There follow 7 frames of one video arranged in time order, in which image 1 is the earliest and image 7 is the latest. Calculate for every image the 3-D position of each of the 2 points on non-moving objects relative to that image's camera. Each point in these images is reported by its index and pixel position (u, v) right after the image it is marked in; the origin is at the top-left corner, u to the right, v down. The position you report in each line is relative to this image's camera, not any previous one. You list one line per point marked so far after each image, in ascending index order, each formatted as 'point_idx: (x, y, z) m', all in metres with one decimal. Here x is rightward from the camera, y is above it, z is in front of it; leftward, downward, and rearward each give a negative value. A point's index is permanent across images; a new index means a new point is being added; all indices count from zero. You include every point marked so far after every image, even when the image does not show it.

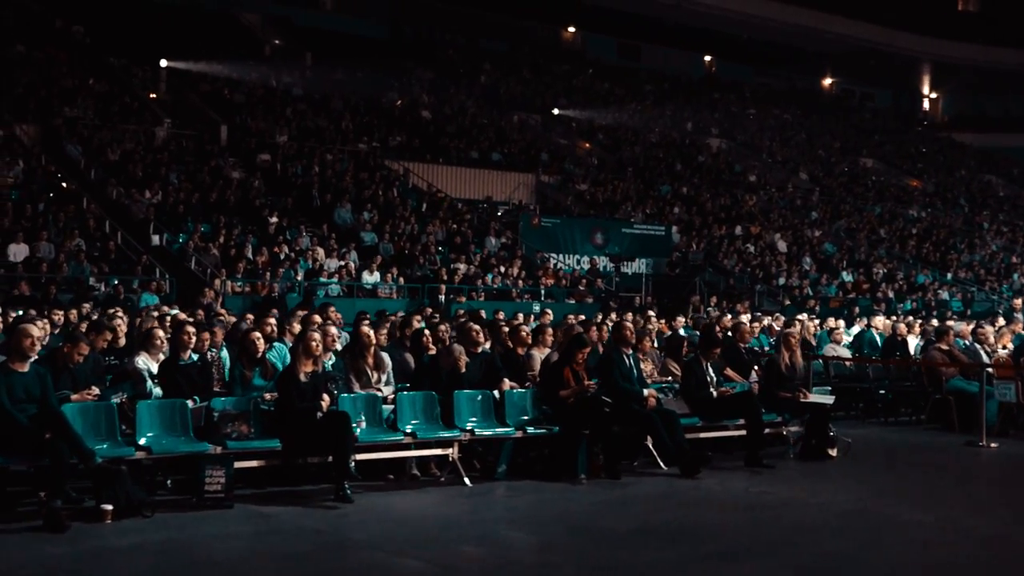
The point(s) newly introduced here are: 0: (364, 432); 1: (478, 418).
0: (-0.9, -0.8, +7.3) m
1: (-0.2, -0.8, +7.9) m
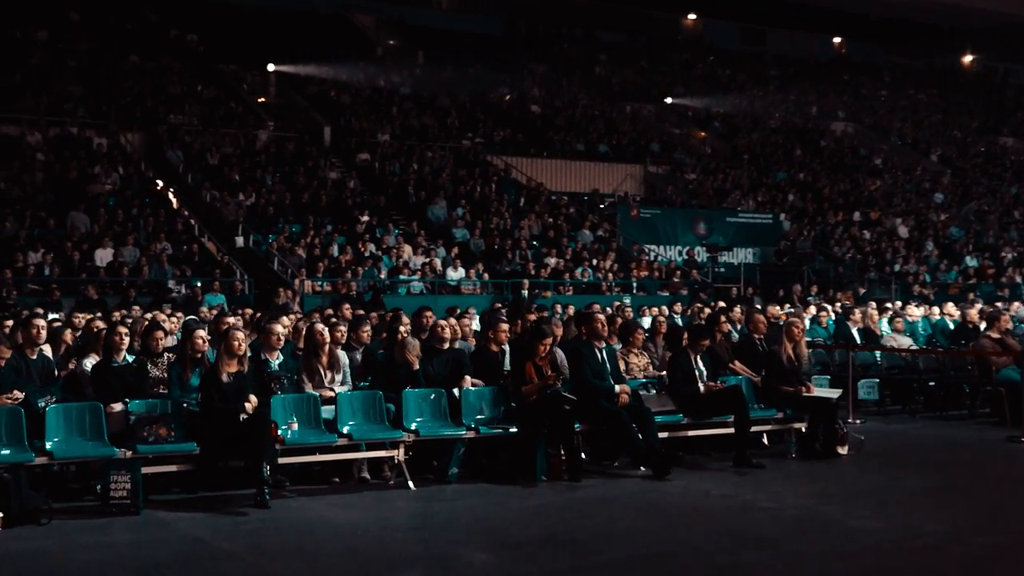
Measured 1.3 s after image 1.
0: (-1.2, -0.8, +7.0) m
1: (-0.5, -0.8, +7.5) m
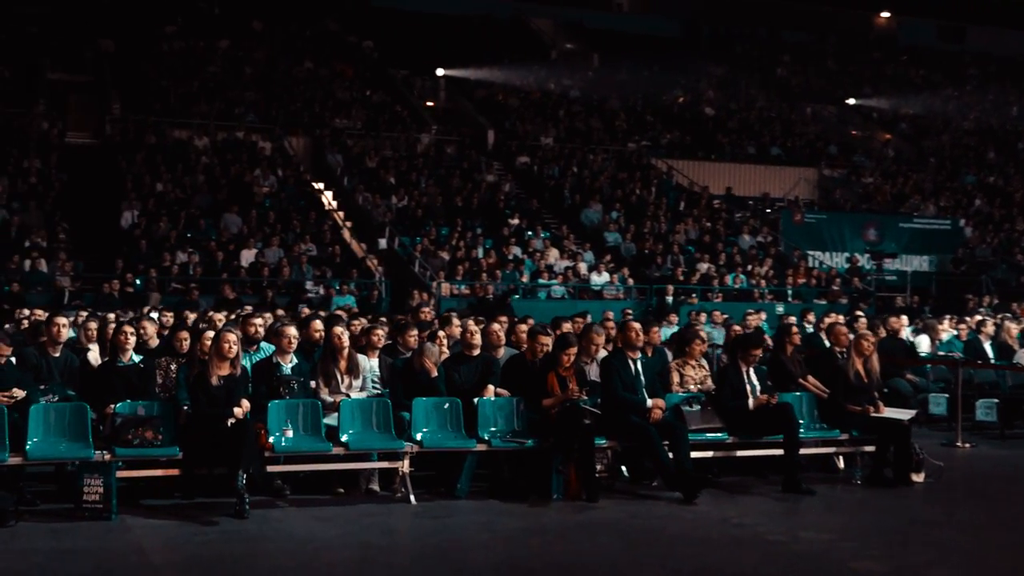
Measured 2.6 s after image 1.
0: (-1.2, -0.8, +6.7) m
1: (-0.4, -0.8, +7.1) m
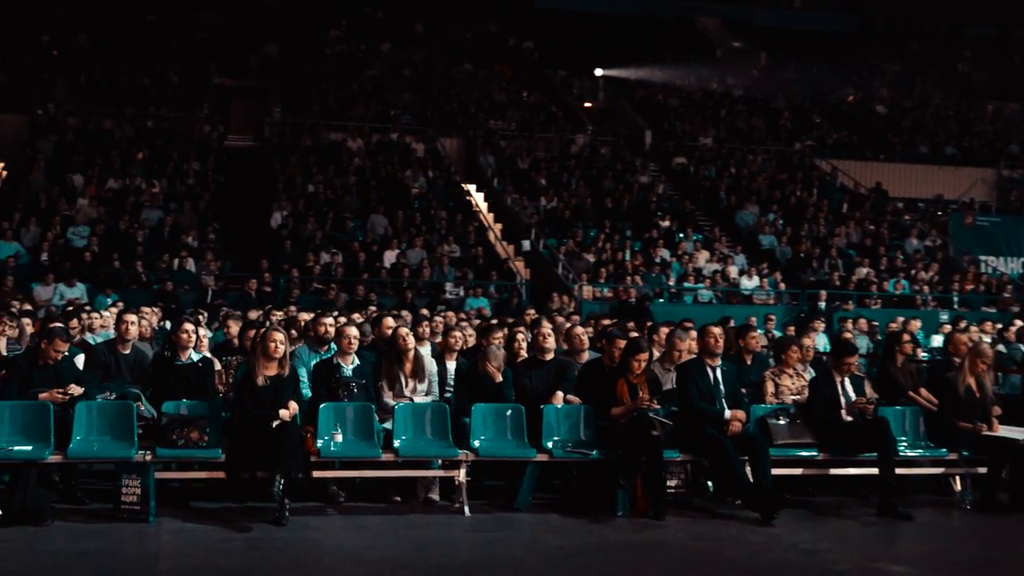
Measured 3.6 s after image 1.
0: (-0.9, -0.8, +6.5) m
1: (-0.1, -0.8, +6.7) m
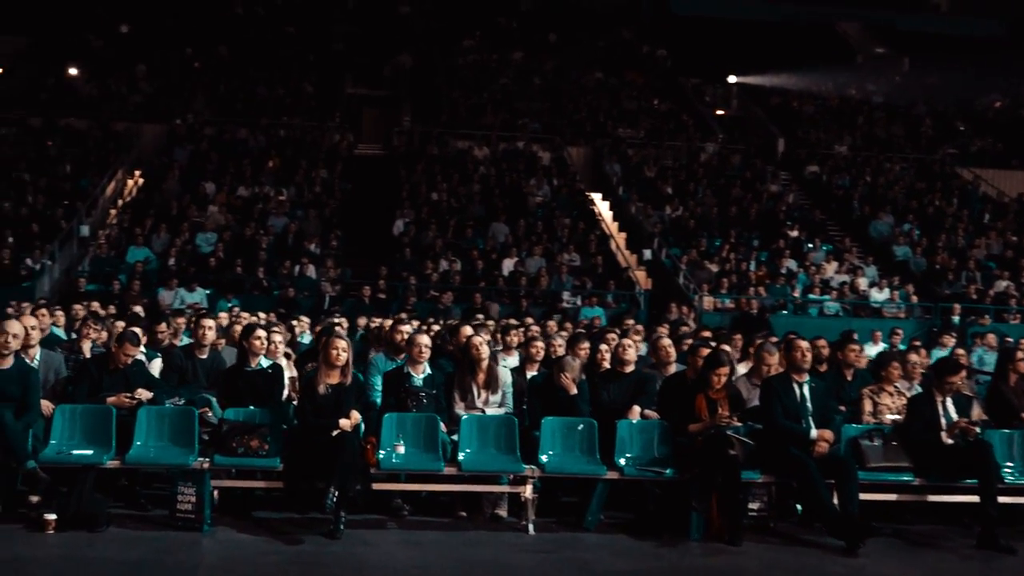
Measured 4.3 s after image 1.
0: (-0.5, -0.8, +6.3) m
1: (+0.3, -0.8, +6.4) m
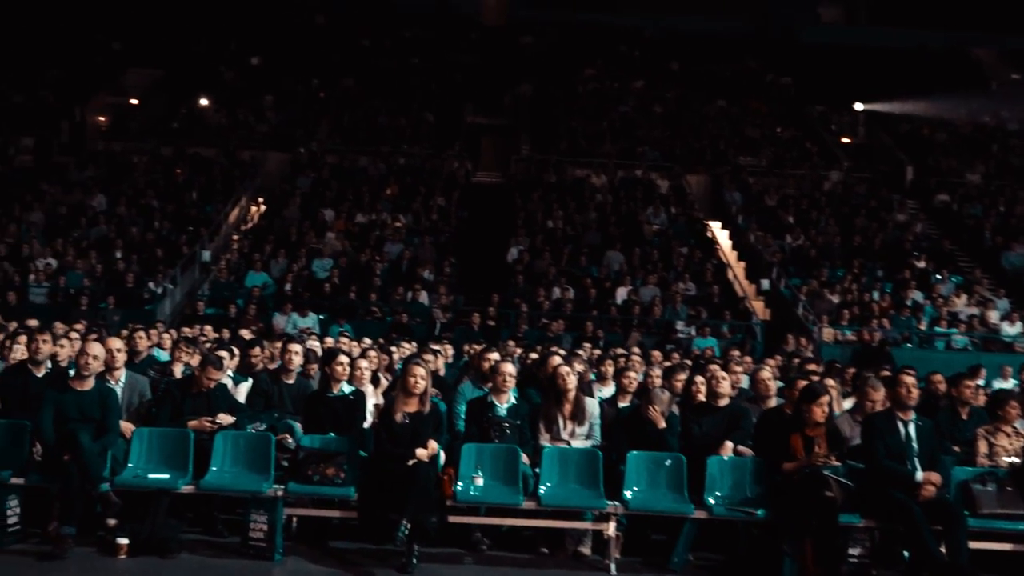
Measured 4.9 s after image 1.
0: (-0.1, -1.0, +6.0) m
1: (+0.7, -1.0, +6.1) m
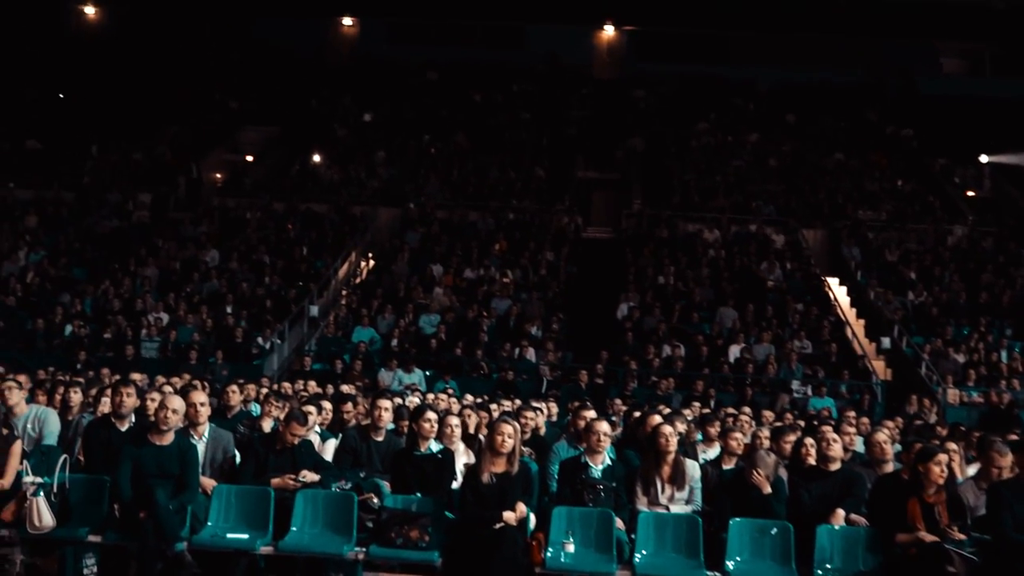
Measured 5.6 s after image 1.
0: (+0.3, -1.2, +5.7) m
1: (+1.1, -1.2, +5.7) m
